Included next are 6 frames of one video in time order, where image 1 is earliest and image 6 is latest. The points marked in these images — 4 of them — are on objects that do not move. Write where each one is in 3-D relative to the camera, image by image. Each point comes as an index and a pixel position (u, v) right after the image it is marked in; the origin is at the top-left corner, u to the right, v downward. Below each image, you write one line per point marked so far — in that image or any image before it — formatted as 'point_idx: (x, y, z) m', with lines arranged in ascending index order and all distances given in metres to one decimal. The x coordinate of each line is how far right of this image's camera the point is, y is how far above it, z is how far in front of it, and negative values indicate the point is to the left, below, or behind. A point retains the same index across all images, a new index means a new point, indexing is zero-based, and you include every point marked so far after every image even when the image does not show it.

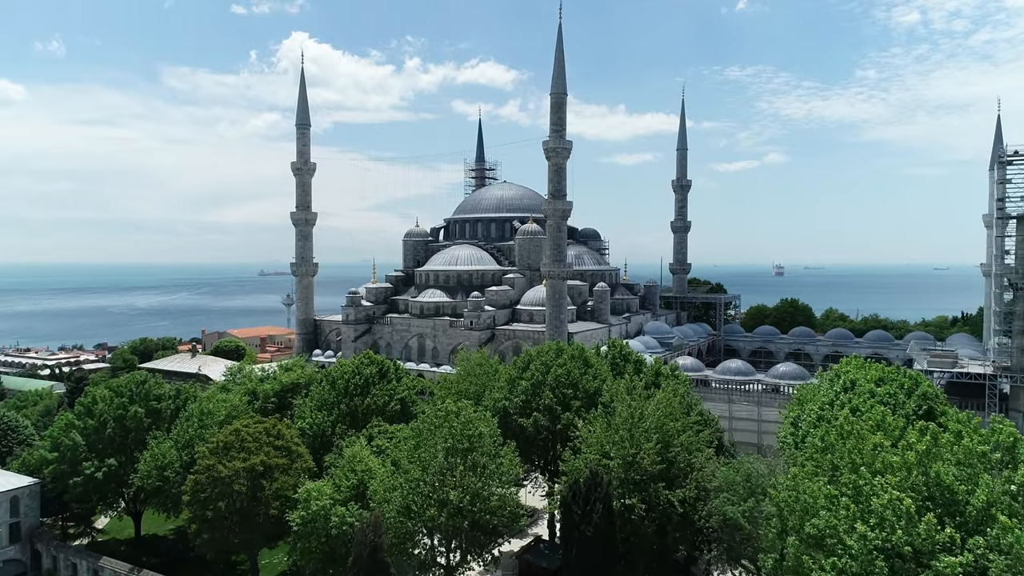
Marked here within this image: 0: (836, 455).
0: (+4.4, -2.3, +16.8) m
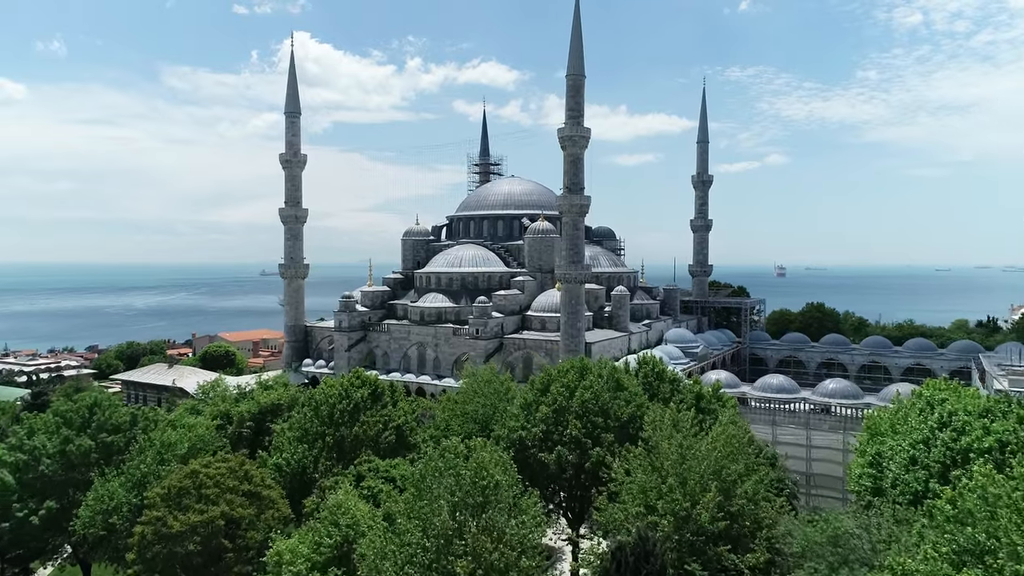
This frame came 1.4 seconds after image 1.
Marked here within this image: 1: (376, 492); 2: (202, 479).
0: (+4.7, -2.4, +12.5) m
1: (-2.1, -3.2, +19.5) m
2: (-4.7, -2.9, +18.6) m
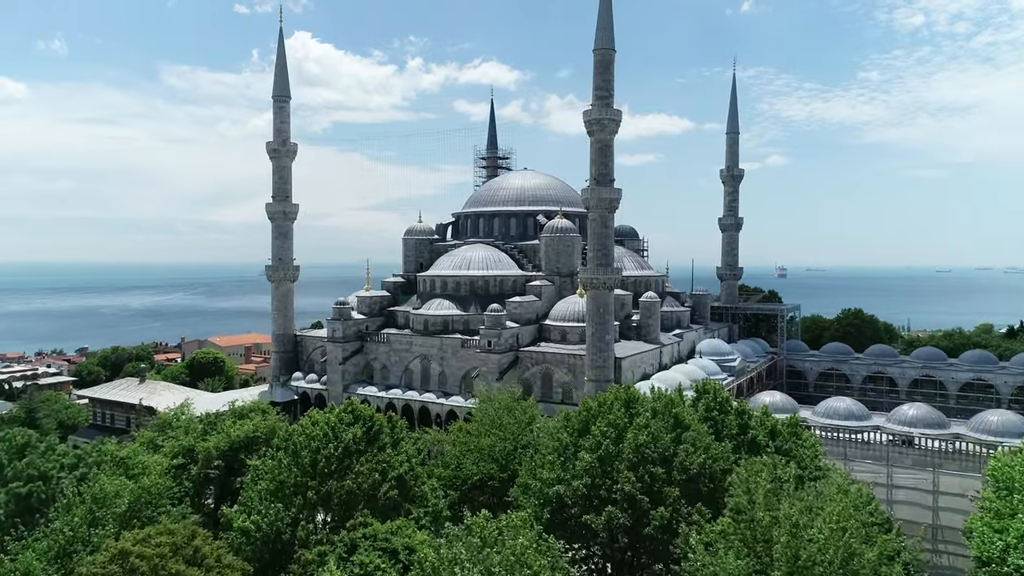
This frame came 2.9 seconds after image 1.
0: (+5.2, -2.6, +7.6) m
1: (-1.7, -3.3, +14.6) m
2: (-4.2, -3.0, +13.7) m
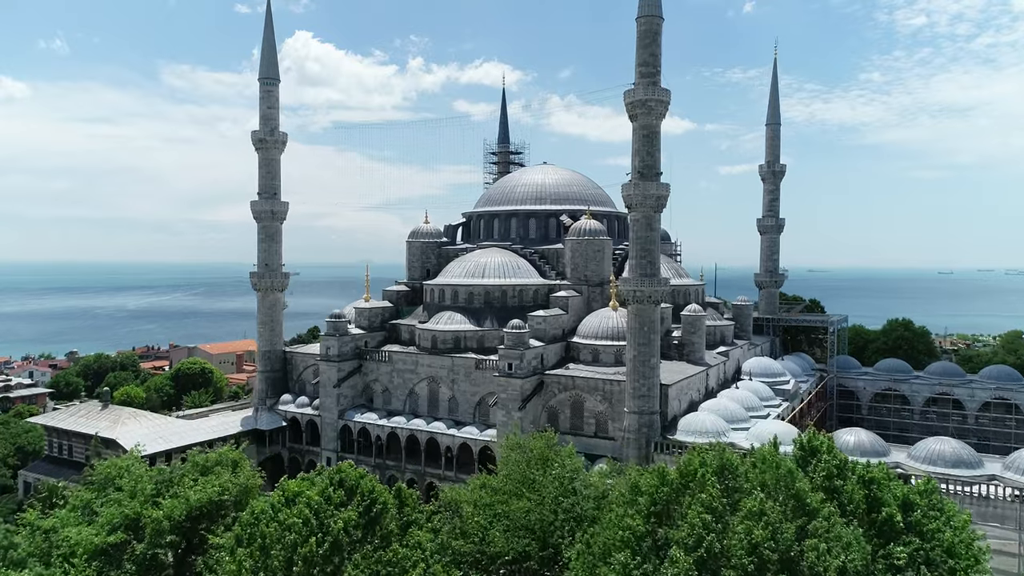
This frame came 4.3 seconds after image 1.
0: (+5.7, -2.9, +2.5) m
1: (-1.1, -3.6, +9.5) m
2: (-3.6, -3.3, +8.6) m
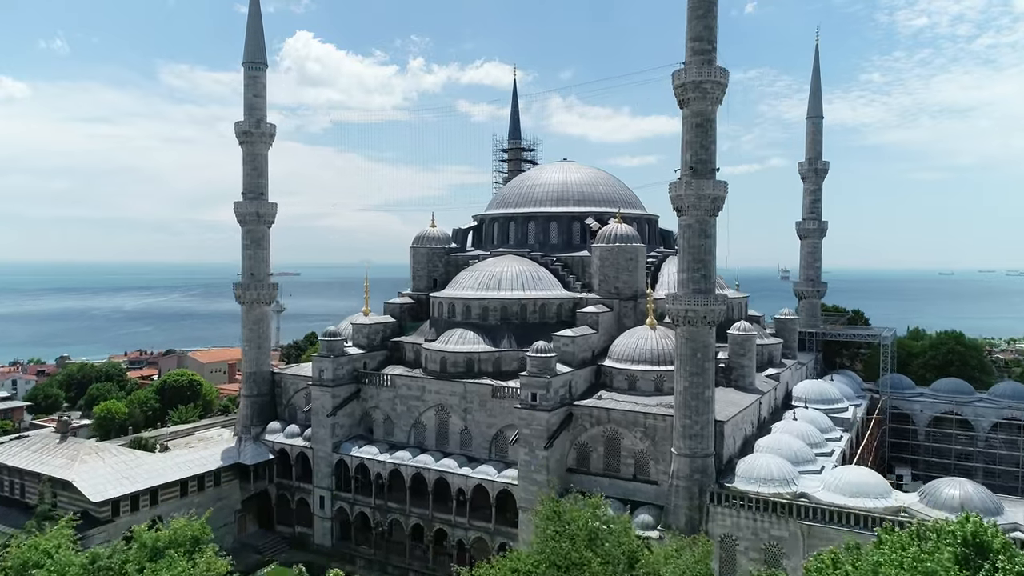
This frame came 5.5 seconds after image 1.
0: (+6.2, -3.2, -1.8) m
1: (-0.6, -3.9, +5.2) m
2: (-3.2, -3.6, +4.4) m
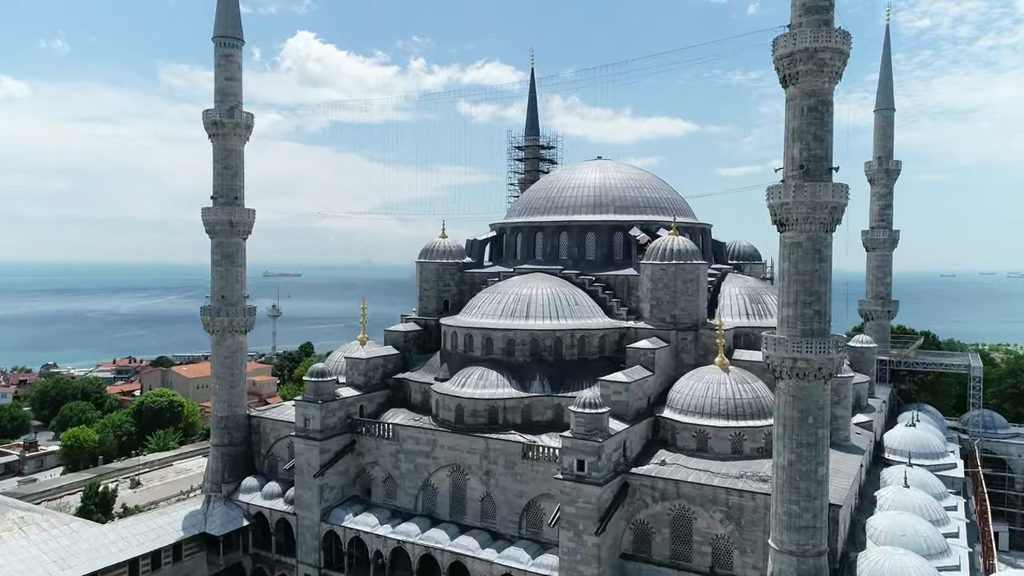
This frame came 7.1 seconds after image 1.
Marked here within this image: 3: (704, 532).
0: (+6.8, -3.7, -7.5) m
1: (0.0, -4.5, -0.5) m
2: (-2.6, -4.1, -1.4) m
3: (+2.9, -3.7, +18.7) m
